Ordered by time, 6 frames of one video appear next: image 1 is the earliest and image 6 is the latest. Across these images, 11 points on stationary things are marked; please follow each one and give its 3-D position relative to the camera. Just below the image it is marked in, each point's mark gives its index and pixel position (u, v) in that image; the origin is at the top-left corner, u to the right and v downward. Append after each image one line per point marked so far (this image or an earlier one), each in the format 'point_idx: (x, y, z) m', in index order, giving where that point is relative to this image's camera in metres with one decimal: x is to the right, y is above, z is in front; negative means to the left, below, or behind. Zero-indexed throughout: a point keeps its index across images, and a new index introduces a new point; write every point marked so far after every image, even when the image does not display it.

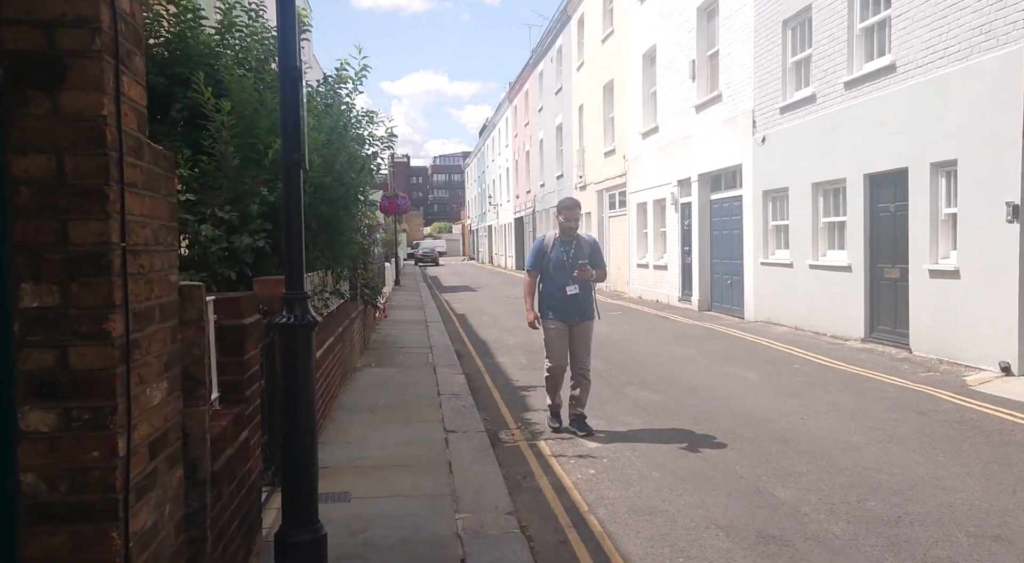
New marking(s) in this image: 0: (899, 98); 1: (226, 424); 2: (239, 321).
0: (+5.0, +2.4, +9.8) m
1: (-1.3, -0.6, +3.4) m
2: (-1.3, -0.2, +3.8) m
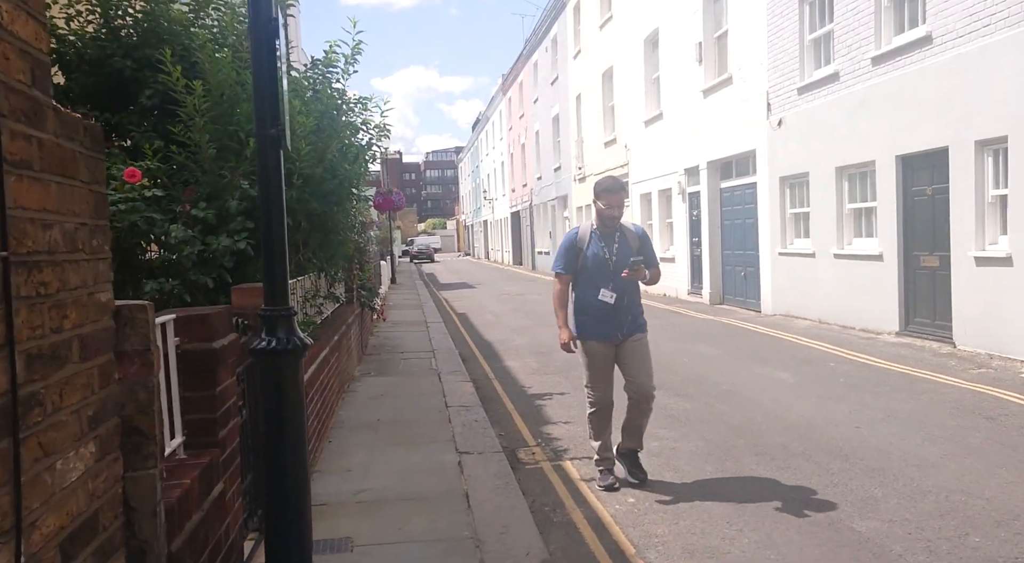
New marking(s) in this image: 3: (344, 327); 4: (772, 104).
0: (+5.1, +2.5, +9.1) m
1: (-1.1, -0.7, +2.6) m
2: (-1.2, -0.3, +3.0) m
3: (-1.9, -0.5, +8.5) m
4: (+4.5, +3.1, +13.2) m
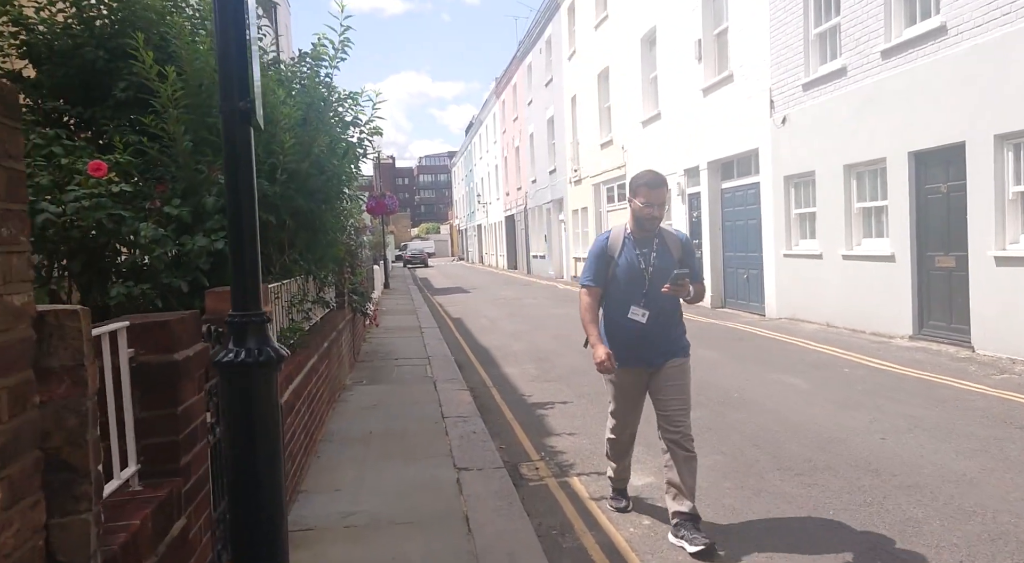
0: (+5.0, +2.5, +8.7) m
1: (-1.0, -0.7, +2.2) m
2: (-1.1, -0.3, +2.6) m
3: (-1.9, -0.6, +8.1) m
4: (+4.5, +3.1, +12.9) m
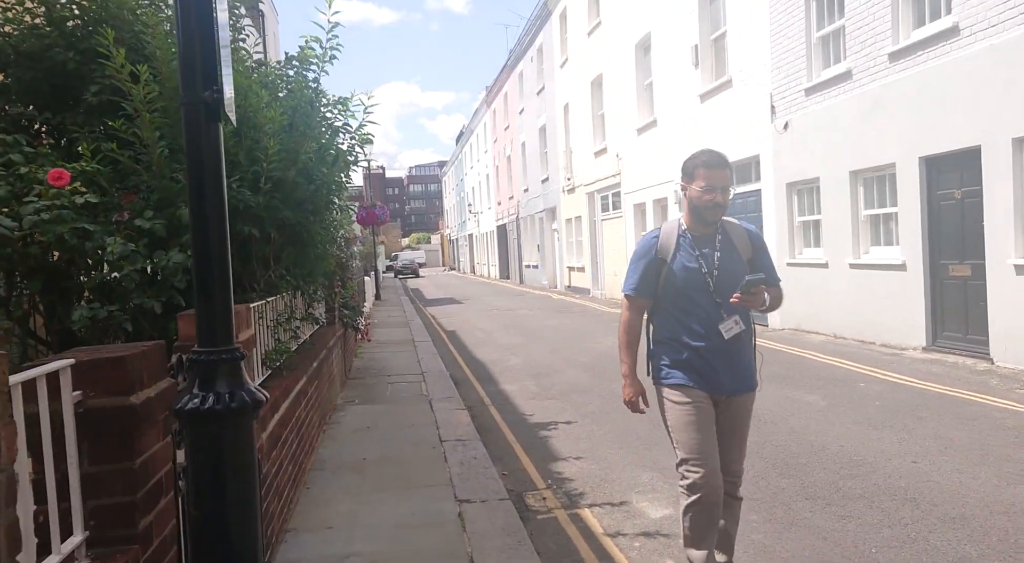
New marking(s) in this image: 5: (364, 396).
0: (+5.0, +2.4, +8.4) m
1: (-1.0, -0.8, +1.8) m
2: (-1.1, -0.3, +2.1) m
3: (-1.9, -0.7, +7.7) m
4: (+4.4, +2.9, +12.6) m
5: (-1.7, -1.3, +8.9) m
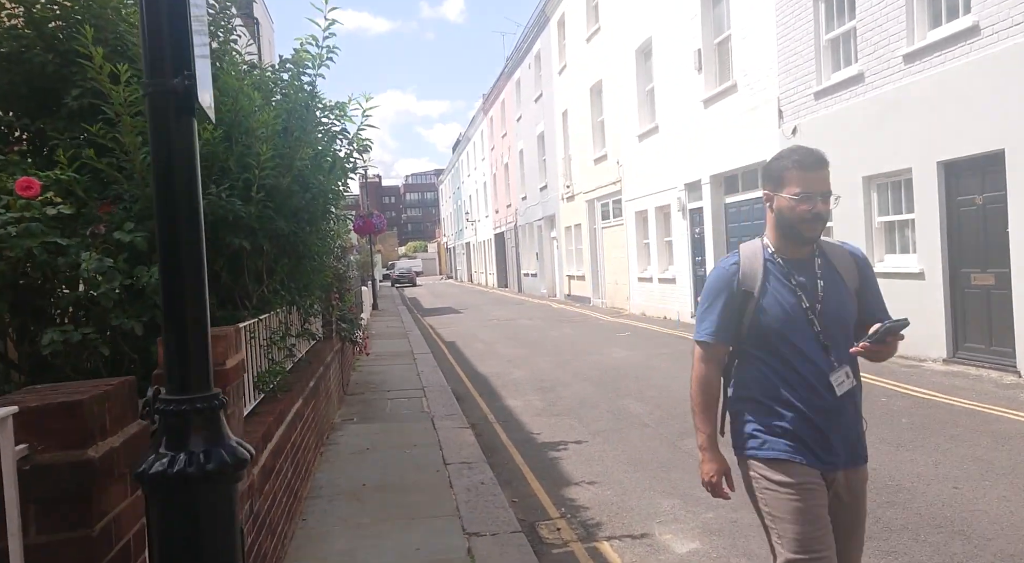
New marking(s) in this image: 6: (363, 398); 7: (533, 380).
0: (+5.0, +2.3, +8.1) m
1: (-0.9, -0.8, +1.4) m
2: (-1.0, -0.4, +1.8) m
3: (-1.8, -0.8, +7.3) m
4: (+4.4, +2.7, +12.3) m
5: (-1.7, -1.5, +8.5) m
6: (-1.9, -1.5, +9.6) m
7: (+0.3, -1.4, +10.7) m
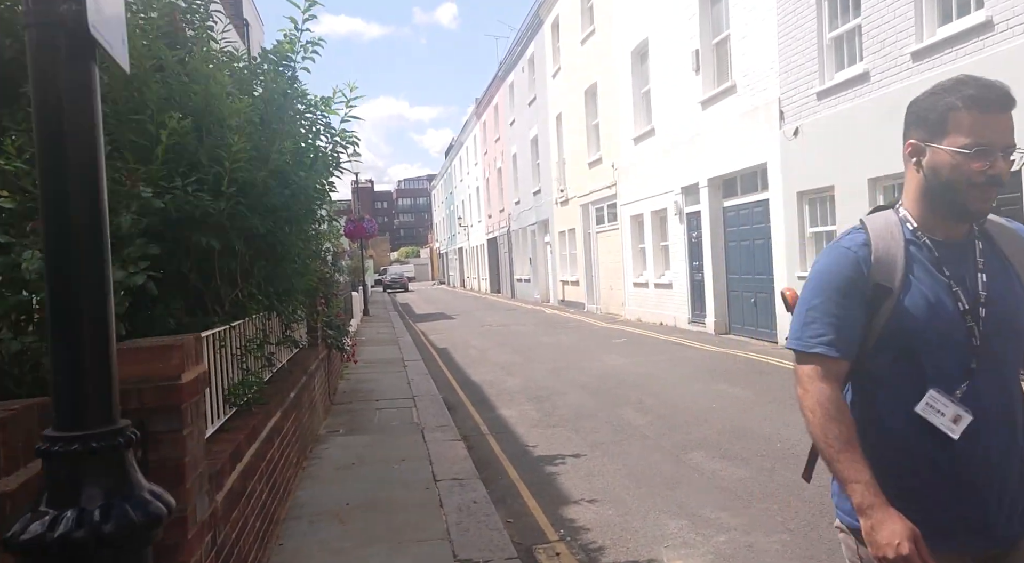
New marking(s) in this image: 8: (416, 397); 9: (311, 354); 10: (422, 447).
0: (+5.0, +2.2, +7.8) m
1: (-0.9, -0.8, +1.0) m
2: (-1.0, -0.4, +1.4) m
3: (-1.9, -0.9, +6.9) m
4: (+4.3, +2.7, +12.0) m
5: (-1.7, -1.5, +8.1) m
6: (-2.0, -1.5, +9.2) m
7: (+0.2, -1.4, +10.3) m
8: (-1.3, -1.5, +9.9) m
9: (-2.0, -0.7, +7.8) m
10: (-0.8, -1.5, +7.0) m
